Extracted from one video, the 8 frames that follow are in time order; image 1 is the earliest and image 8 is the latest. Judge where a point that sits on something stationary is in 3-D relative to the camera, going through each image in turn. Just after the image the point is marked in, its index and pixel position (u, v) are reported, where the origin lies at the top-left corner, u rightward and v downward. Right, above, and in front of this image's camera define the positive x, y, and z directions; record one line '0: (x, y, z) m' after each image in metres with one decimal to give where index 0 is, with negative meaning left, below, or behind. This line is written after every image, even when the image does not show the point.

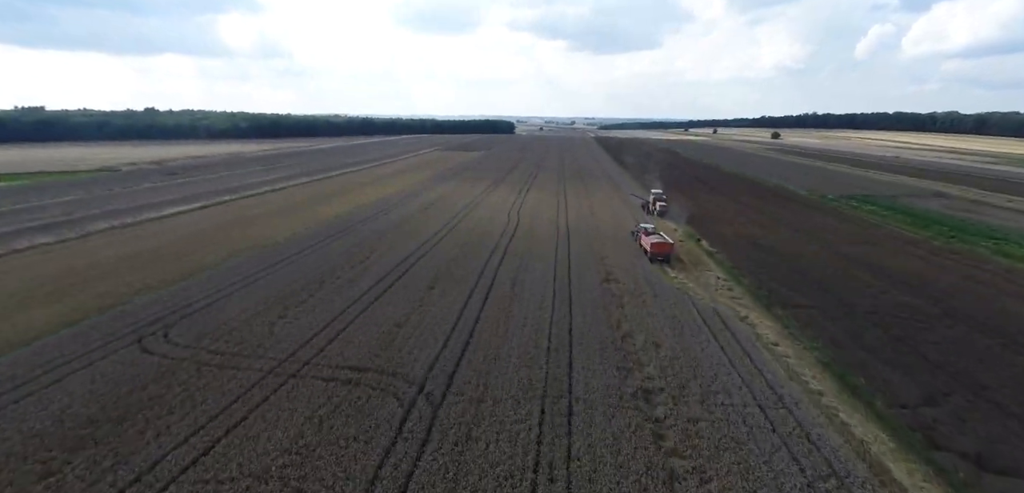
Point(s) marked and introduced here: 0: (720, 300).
0: (+8.3, -2.1, +17.8) m
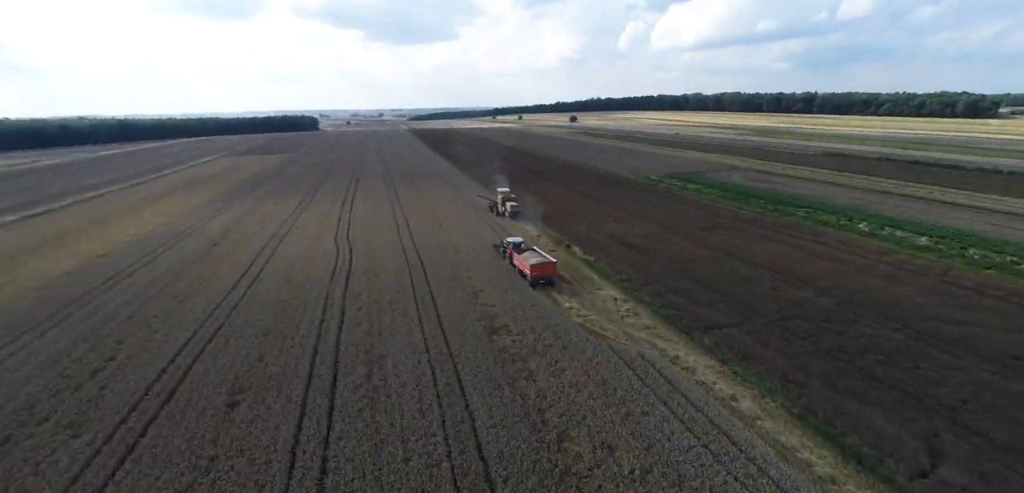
0: (+4.0, -2.8, +14.5) m
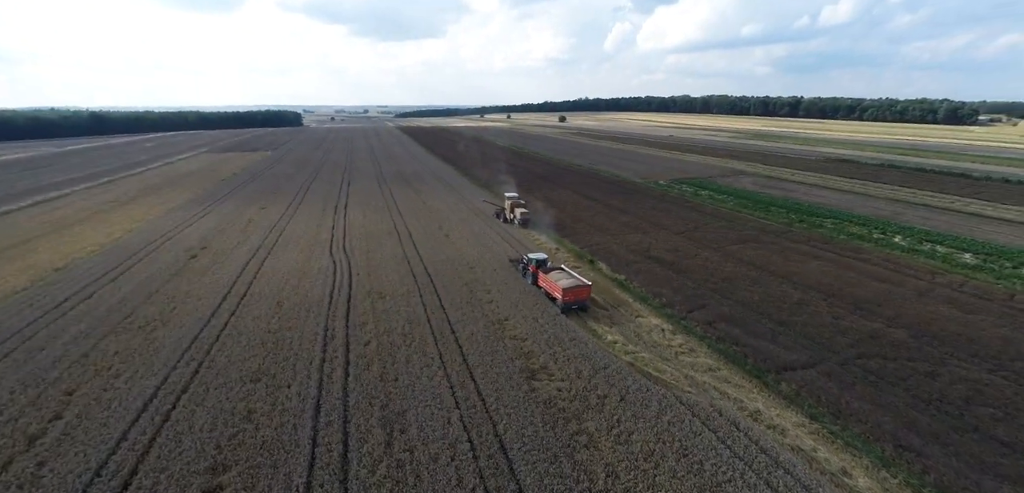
0: (+5.1, -3.6, +12.4) m
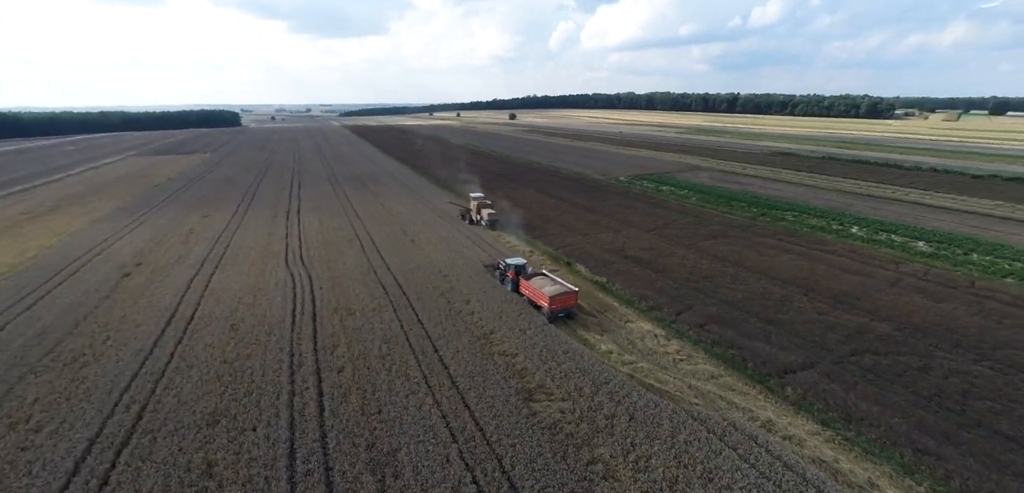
0: (+5.0, -3.7, +11.9) m
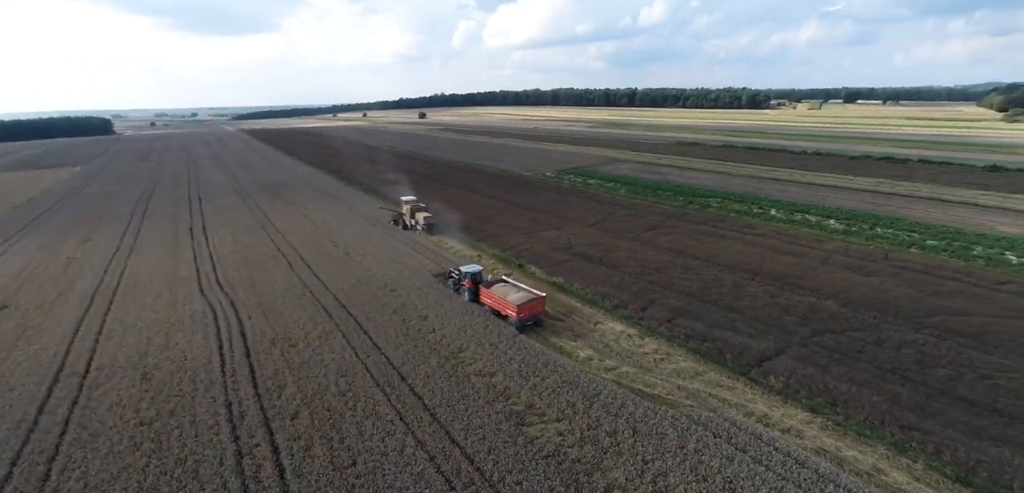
0: (+4.6, -3.6, +11.7) m
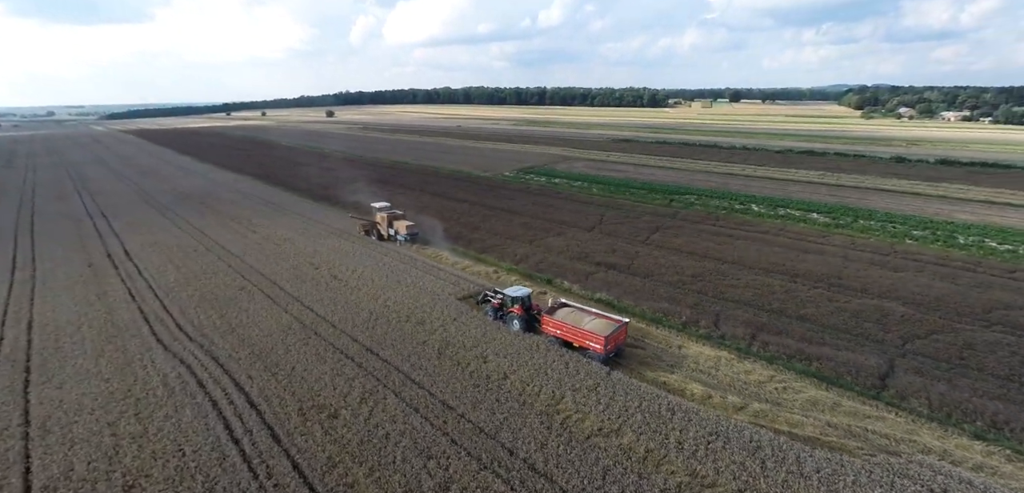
0: (+7.4, -3.9, +10.2) m
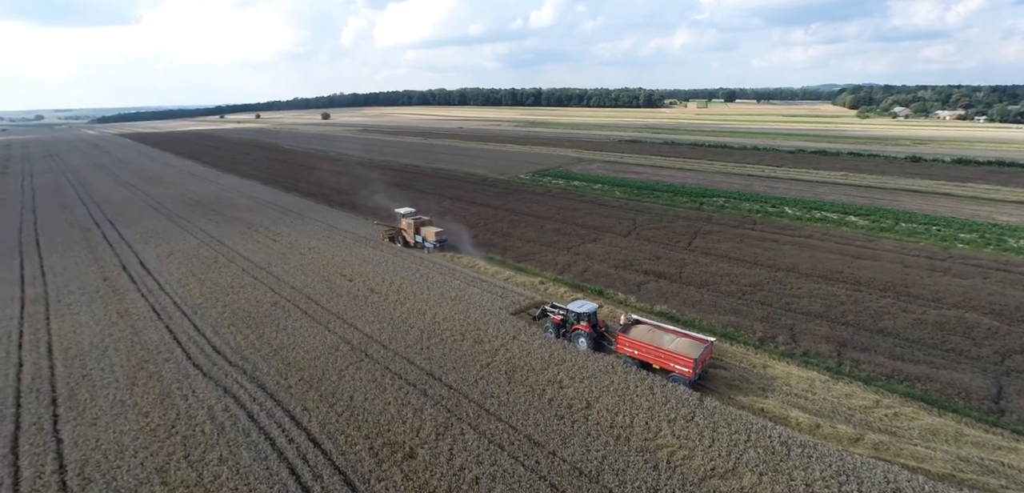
0: (+9.4, -4.2, +9.2) m
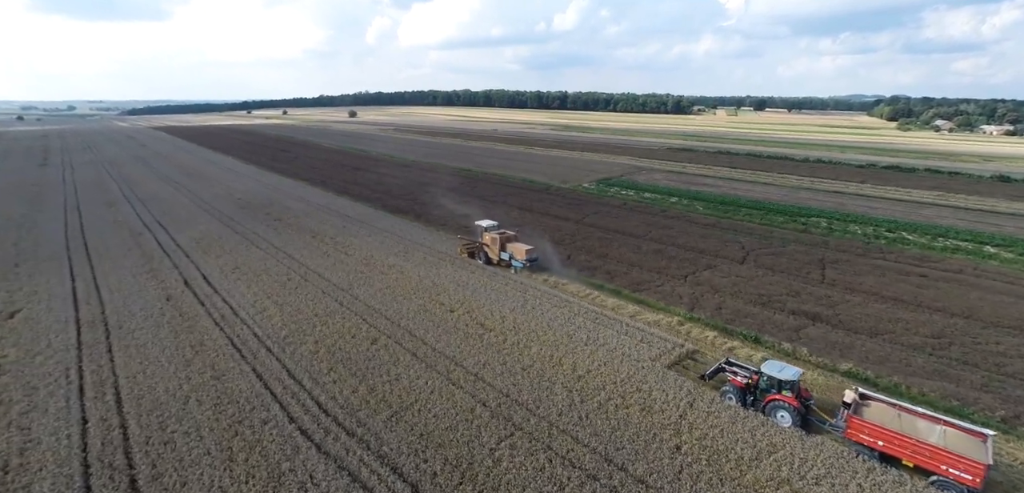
0: (+13.5, -5.6, +6.1) m
